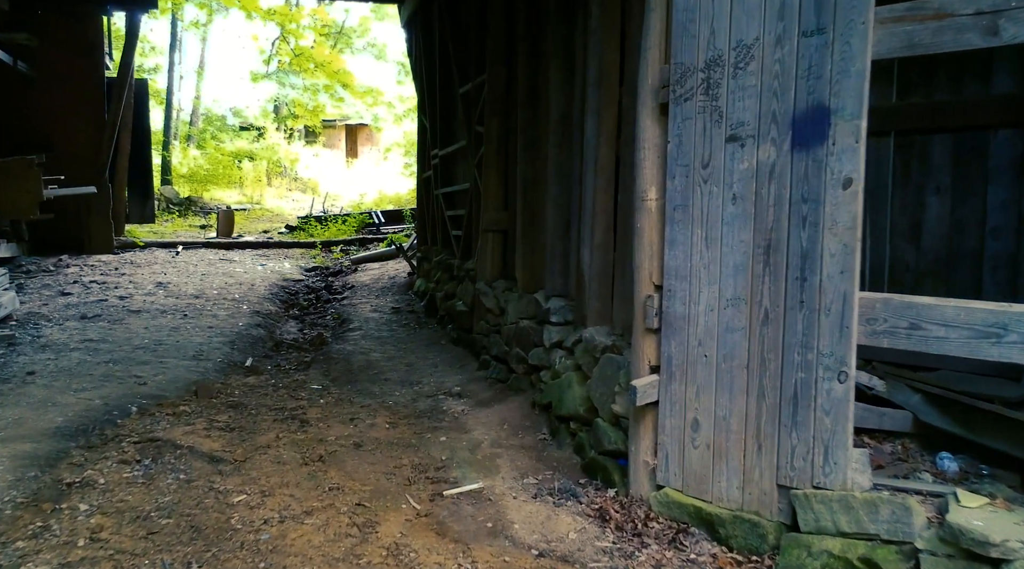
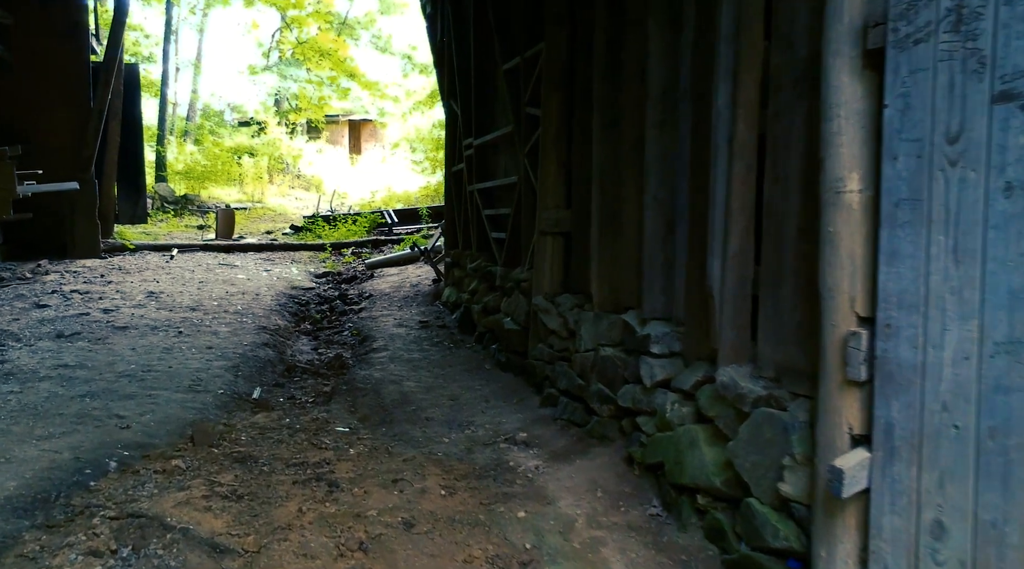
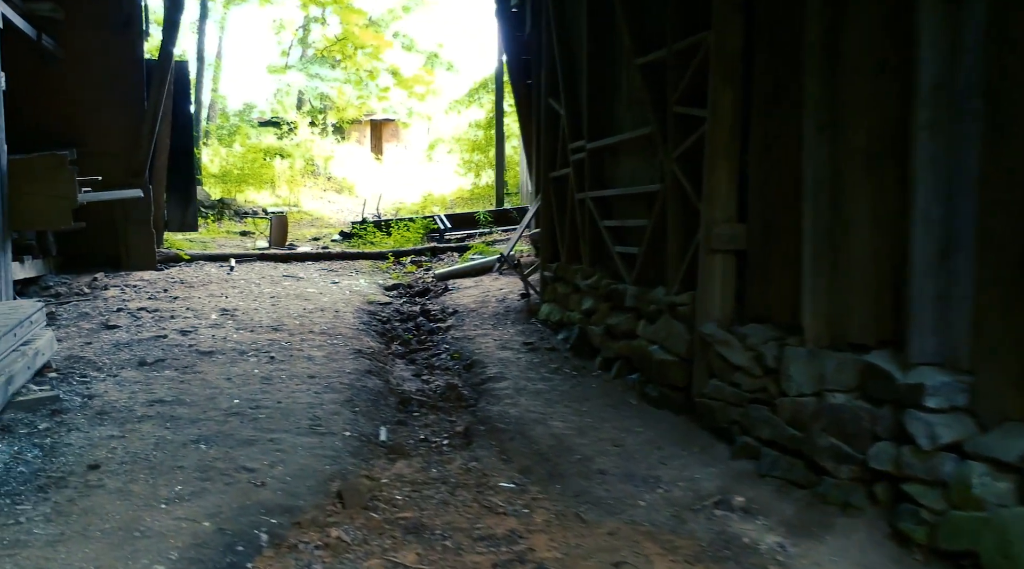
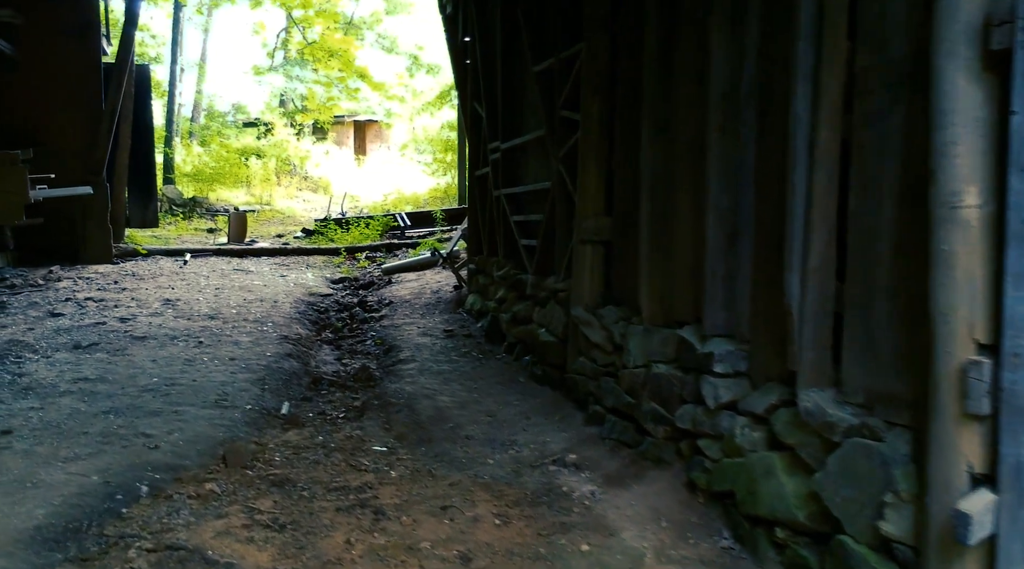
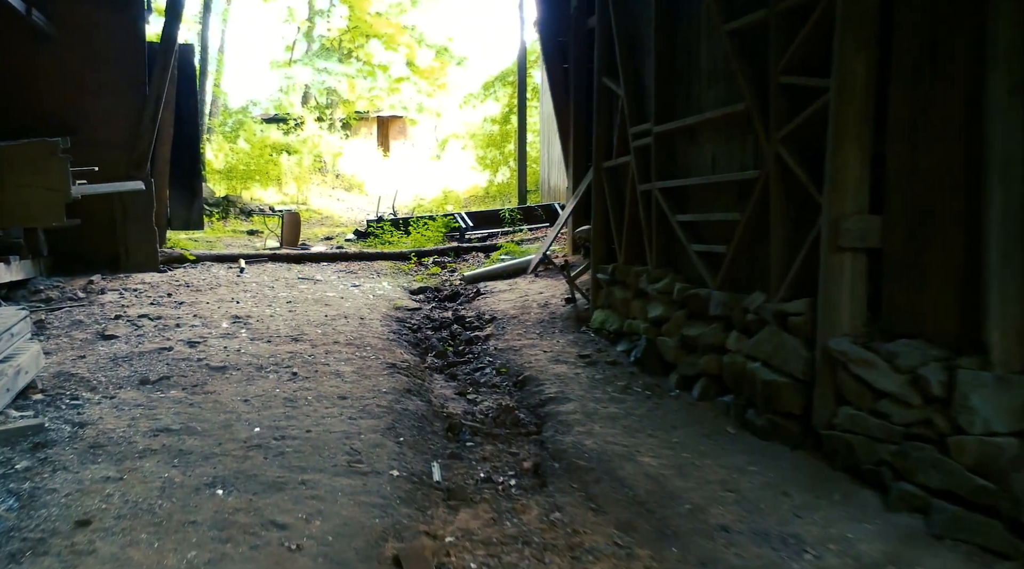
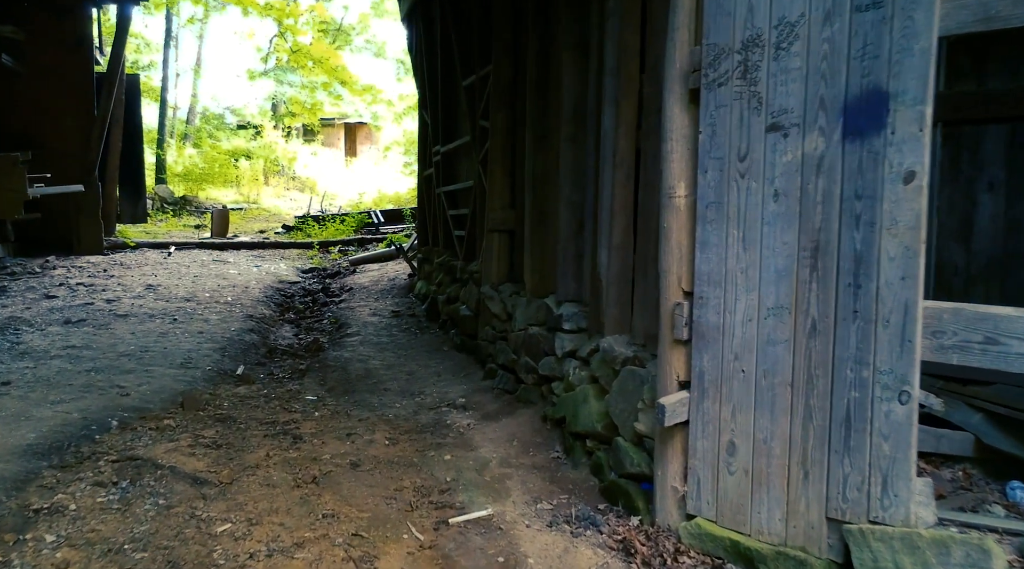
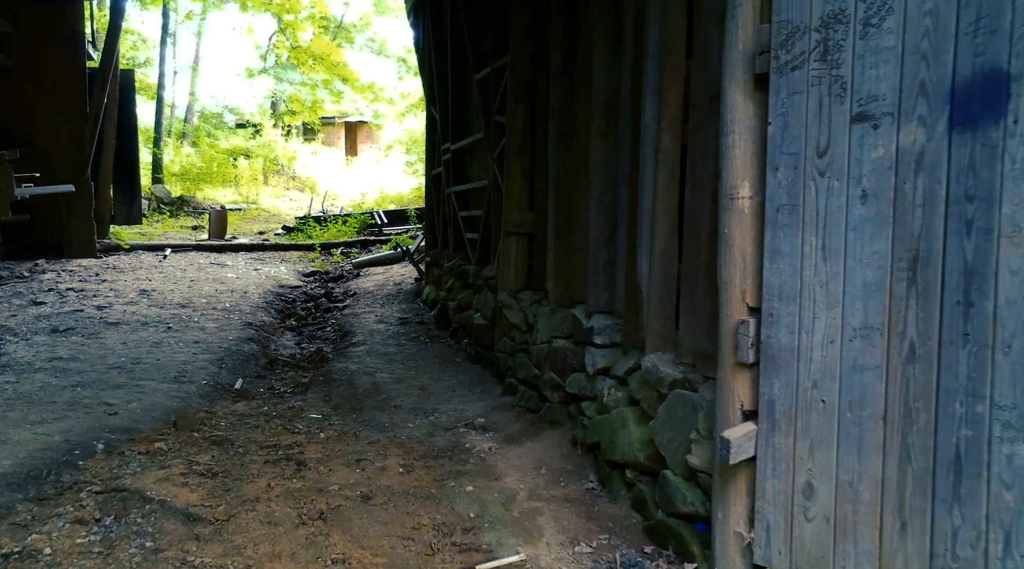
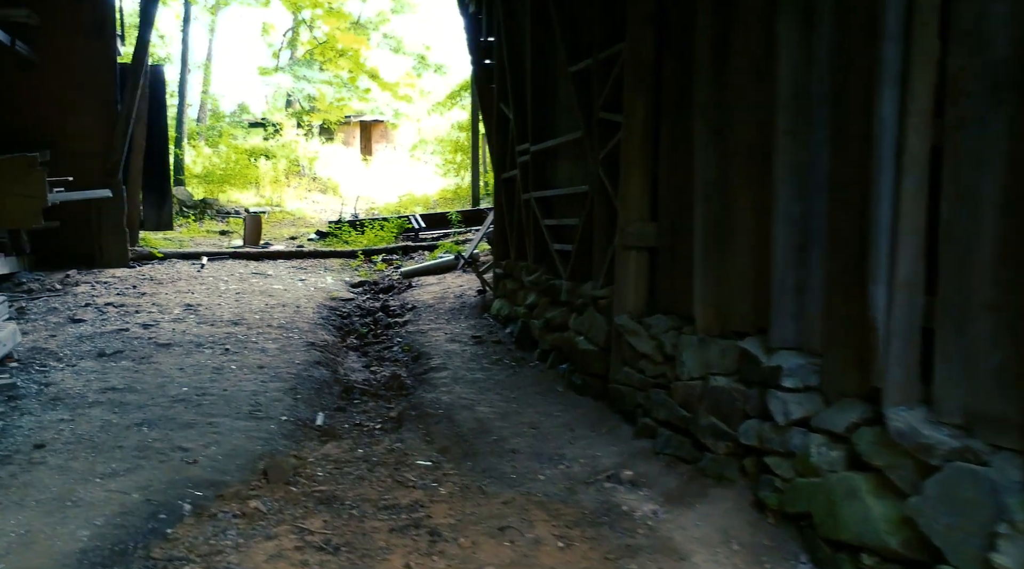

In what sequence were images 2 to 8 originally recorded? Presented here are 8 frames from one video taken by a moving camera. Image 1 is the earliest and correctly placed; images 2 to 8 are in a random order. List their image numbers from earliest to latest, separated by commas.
6, 7, 2, 4, 8, 3, 5
